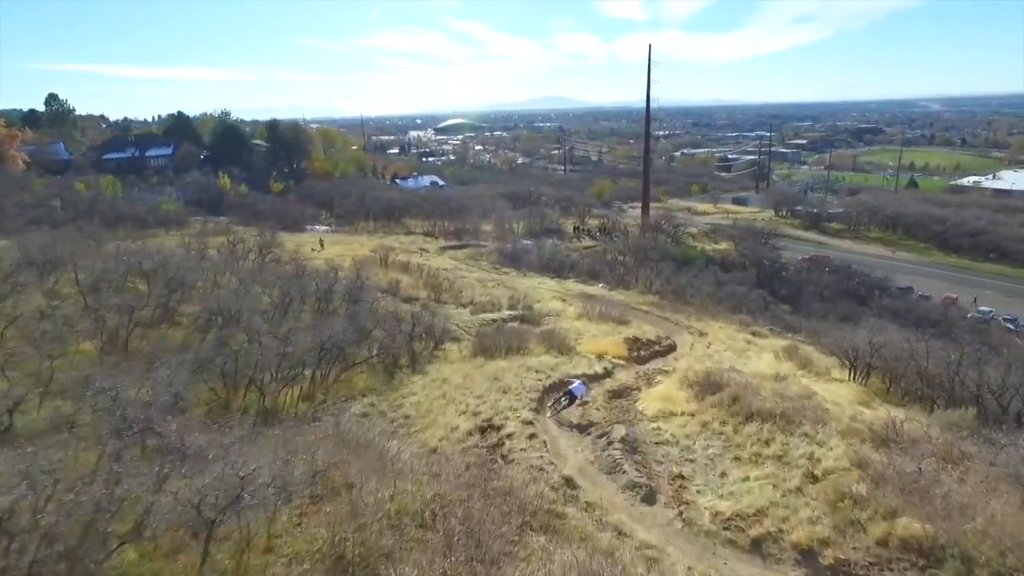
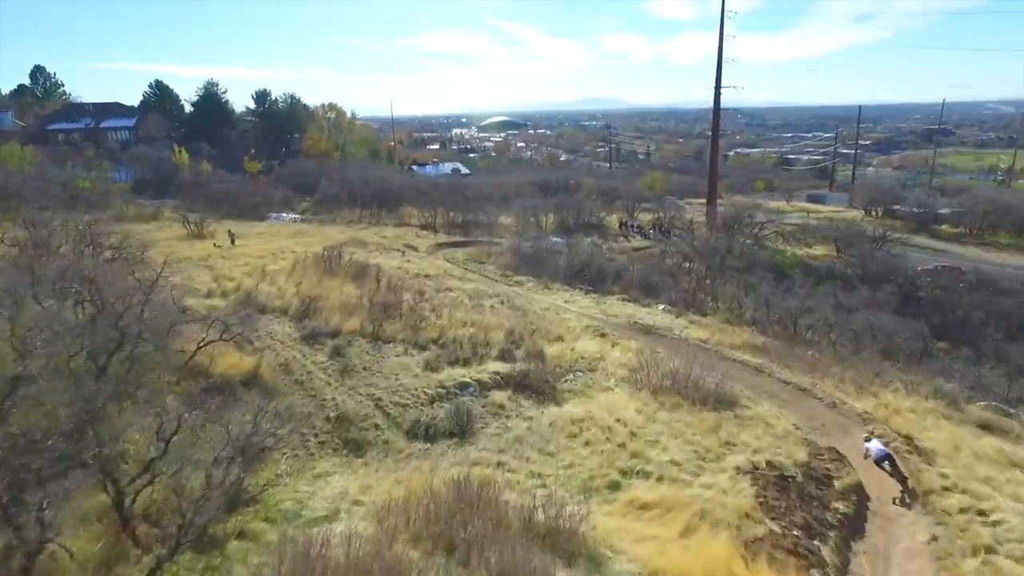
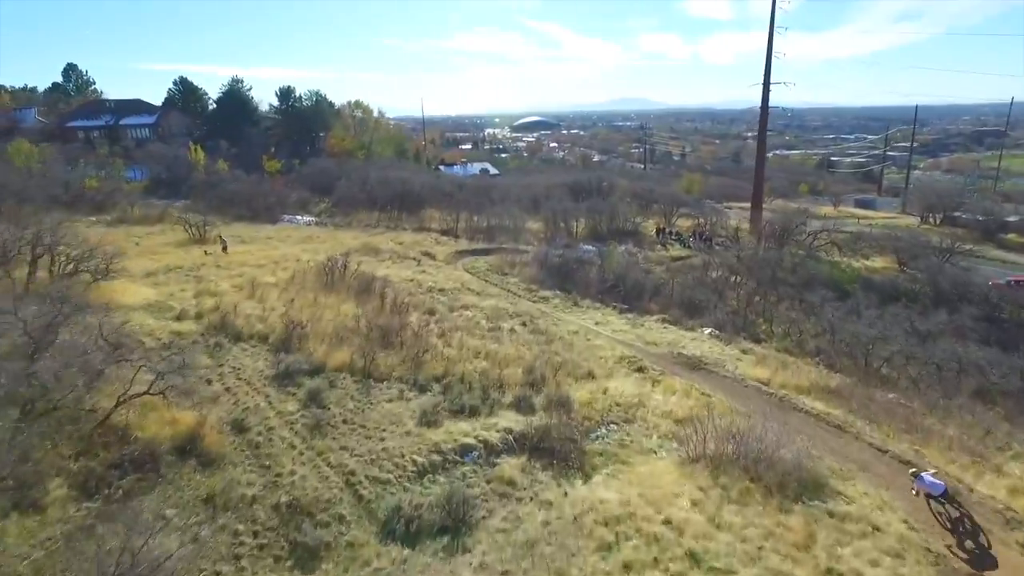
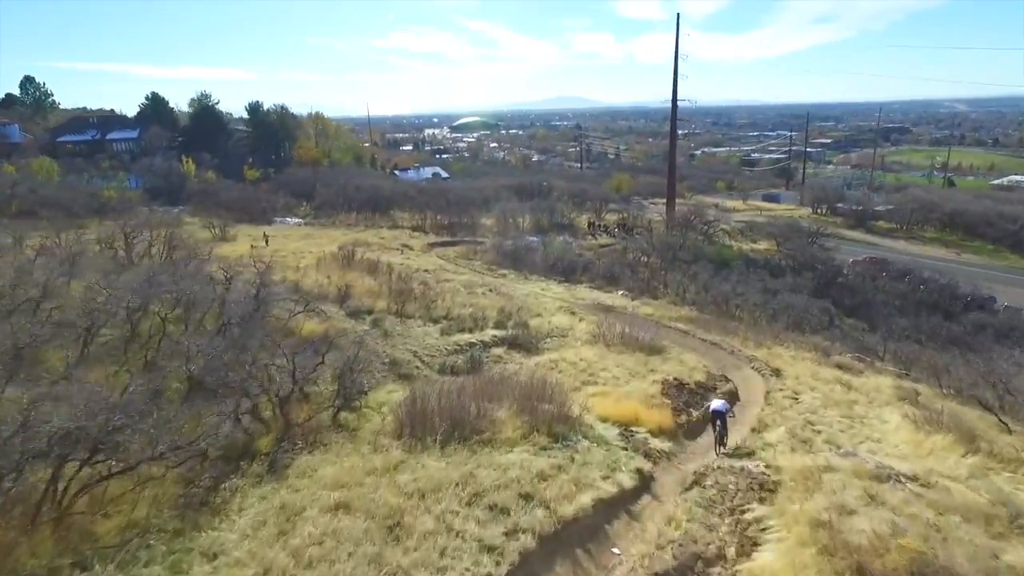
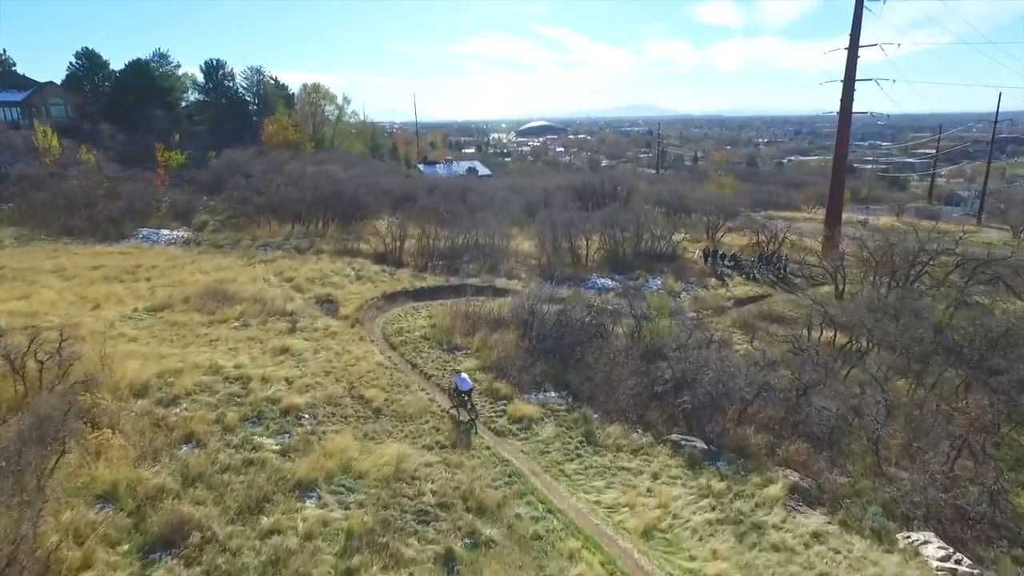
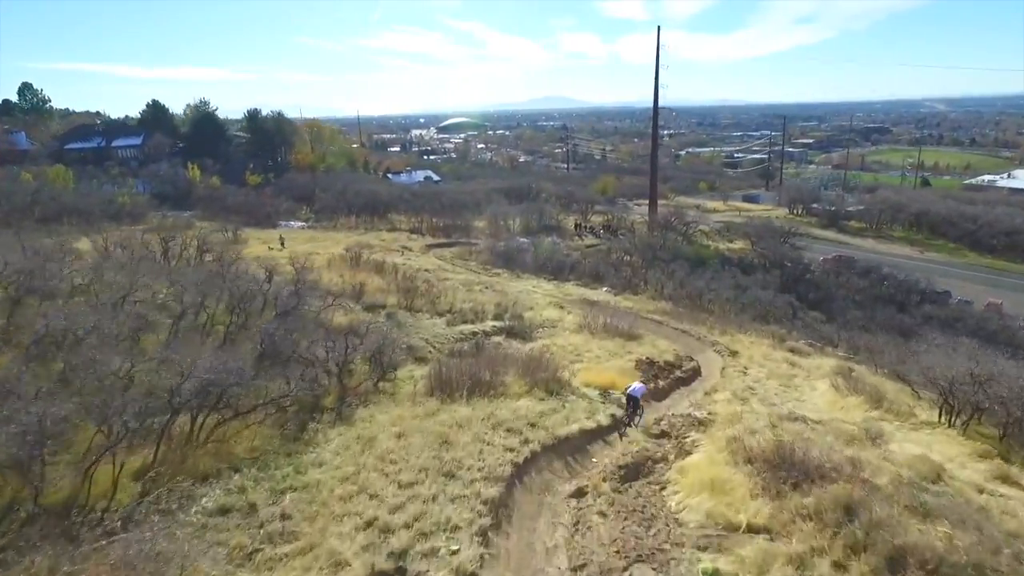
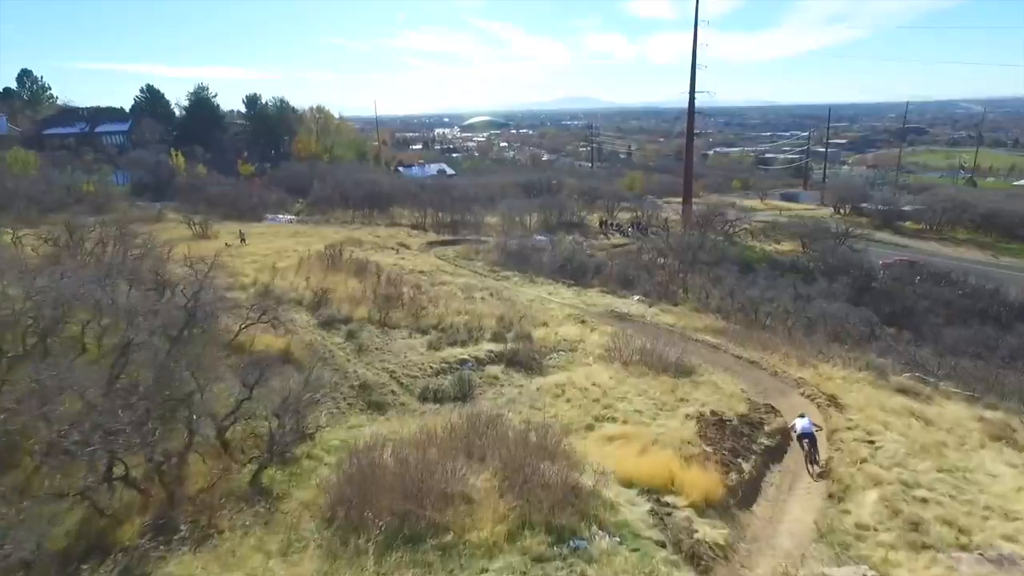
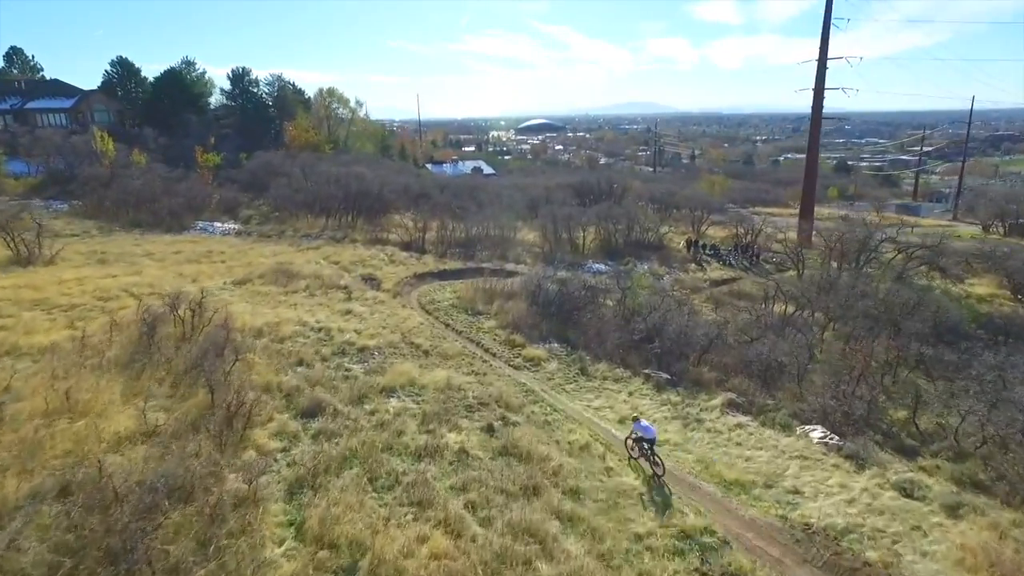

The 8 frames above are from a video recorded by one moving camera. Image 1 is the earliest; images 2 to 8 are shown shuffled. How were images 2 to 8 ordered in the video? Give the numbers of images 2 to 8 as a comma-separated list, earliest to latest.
6, 4, 7, 2, 3, 8, 5
